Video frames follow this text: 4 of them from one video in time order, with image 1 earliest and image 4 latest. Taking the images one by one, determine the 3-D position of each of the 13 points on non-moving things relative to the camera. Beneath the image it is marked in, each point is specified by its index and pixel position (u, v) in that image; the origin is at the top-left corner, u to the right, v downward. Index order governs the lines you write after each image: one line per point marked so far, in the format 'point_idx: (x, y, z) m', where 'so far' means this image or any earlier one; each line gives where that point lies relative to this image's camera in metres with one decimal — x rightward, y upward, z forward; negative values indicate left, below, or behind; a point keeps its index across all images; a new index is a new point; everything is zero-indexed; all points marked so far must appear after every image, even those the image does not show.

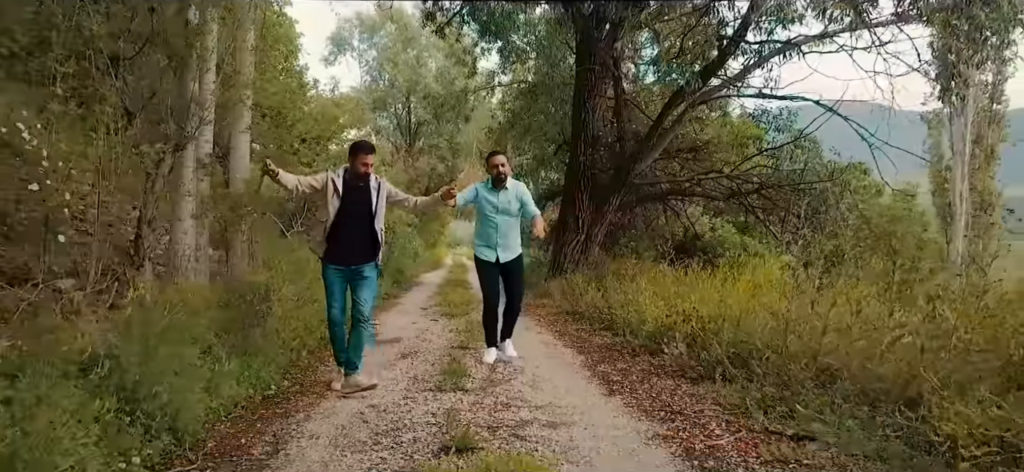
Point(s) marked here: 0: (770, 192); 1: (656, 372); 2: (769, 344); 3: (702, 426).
0: (+4.7, +0.8, +13.3) m
1: (+1.1, -1.0, +5.6) m
2: (+1.8, -0.7, +5.1) m
3: (+1.0, -1.0, +4.0) m
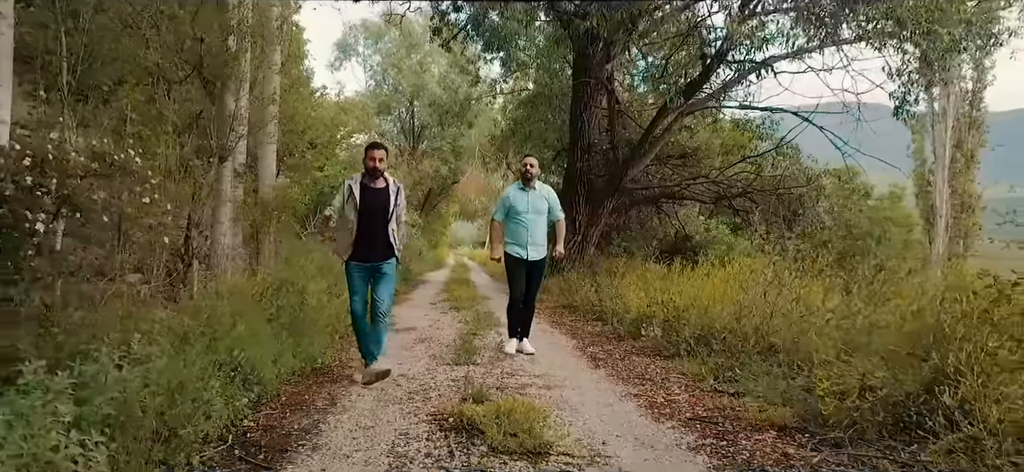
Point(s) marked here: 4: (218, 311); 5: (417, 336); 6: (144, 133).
0: (+4.8, +0.8, +14.4) m
1: (+1.1, -1.0, +6.7) m
2: (+1.8, -0.7, +6.1) m
3: (+1.1, -1.1, +5.1) m
4: (-2.1, -0.5, +5.3) m
5: (-1.0, -1.1, +8.1) m
6: (-3.4, +0.9, +6.7) m
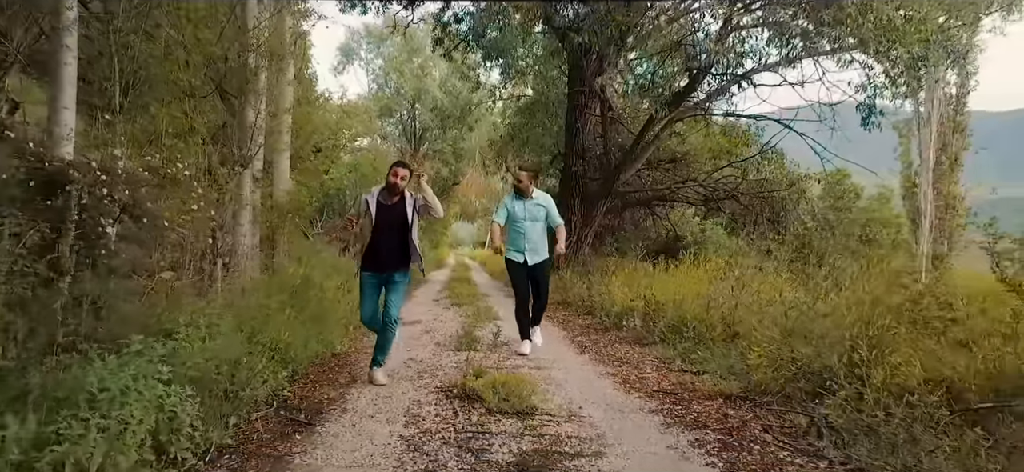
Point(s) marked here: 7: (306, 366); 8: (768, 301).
0: (+4.7, +0.8, +15.2) m
1: (+1.1, -1.1, +7.5) m
2: (+1.7, -0.8, +7.0) m
3: (+1.0, -1.1, +5.9) m
4: (-2.2, -0.6, +6.1) m
5: (-1.1, -1.1, +8.9) m
6: (-3.4, +0.9, +7.5) m
7: (-1.6, -1.0, +5.7) m
8: (+2.2, -0.6, +6.4) m
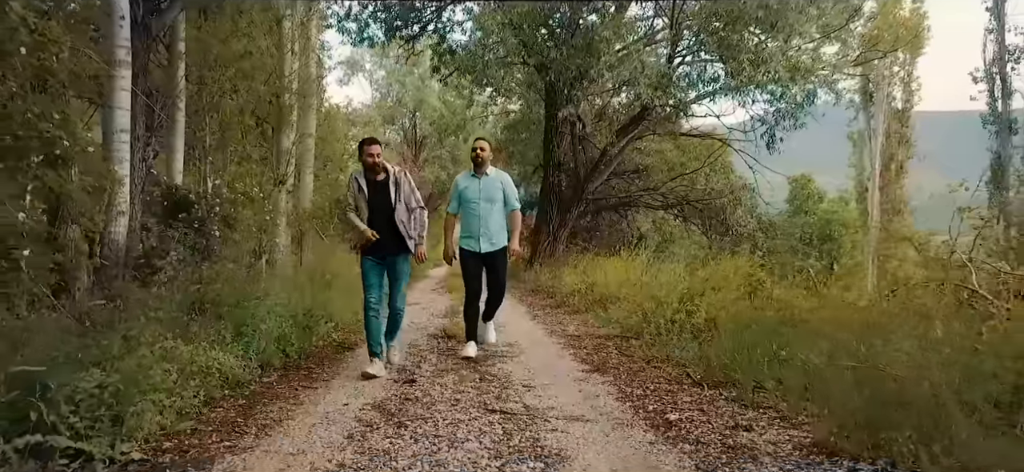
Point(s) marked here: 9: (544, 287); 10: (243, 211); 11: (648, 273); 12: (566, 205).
0: (+4.3, +0.8, +18.1) m
1: (+0.7, -1.1, +10.3) m
2: (+1.4, -0.8, +9.8) m
3: (+0.6, -1.1, +8.8) m
4: (-2.6, -0.6, +9.0) m
5: (-1.4, -1.1, +11.8) m
6: (-3.8, +0.9, +10.4) m
7: (-2.0, -1.0, +8.6) m
8: (+1.8, -0.6, +9.2) m
9: (+0.6, -1.0, +14.0) m
10: (-3.5, +0.3, +9.5) m
11: (+1.8, -0.5, +10.0) m
12: (+1.3, +0.8, +18.3) m
